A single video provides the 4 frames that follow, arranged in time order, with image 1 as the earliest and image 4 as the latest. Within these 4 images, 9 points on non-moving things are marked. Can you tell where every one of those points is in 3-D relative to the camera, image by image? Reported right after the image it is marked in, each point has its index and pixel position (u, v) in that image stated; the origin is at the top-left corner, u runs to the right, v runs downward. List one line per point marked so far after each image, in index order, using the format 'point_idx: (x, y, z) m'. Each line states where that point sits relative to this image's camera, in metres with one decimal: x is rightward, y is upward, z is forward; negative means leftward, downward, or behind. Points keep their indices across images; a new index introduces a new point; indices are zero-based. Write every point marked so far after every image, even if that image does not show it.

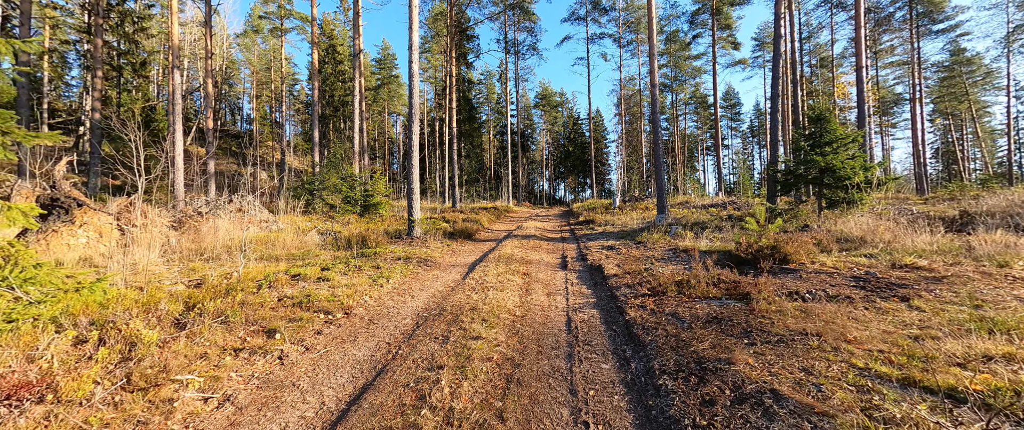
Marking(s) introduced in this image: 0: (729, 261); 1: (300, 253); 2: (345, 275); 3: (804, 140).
0: (+3.7, -0.8, +5.9) m
1: (-4.5, -0.8, +7.4) m
2: (-2.7, -1.0, +5.7) m
3: (+8.1, +2.1, +9.6) m
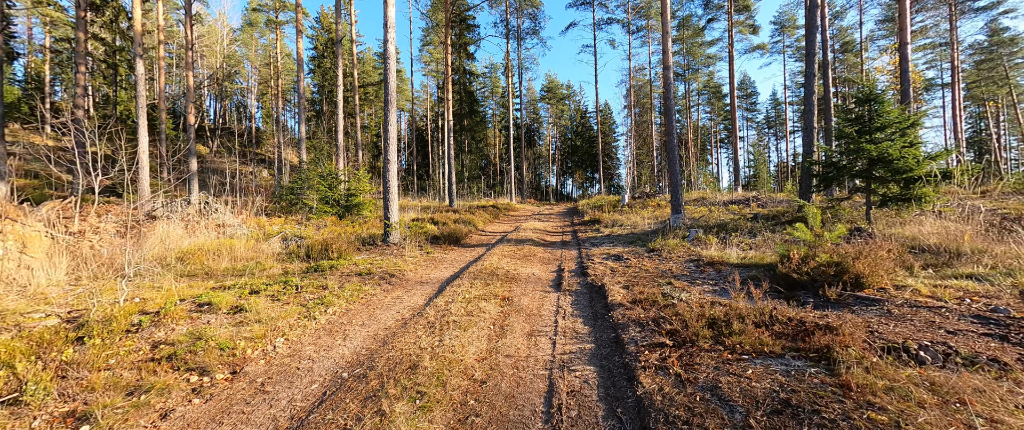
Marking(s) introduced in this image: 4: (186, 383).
0: (+3.4, -0.9, +4.4) m
1: (-4.8, -0.9, +6.2) m
2: (-3.0, -1.1, +4.4) m
3: (+7.8, +2.1, +8.1) m
4: (-2.6, -1.3, +2.8) m
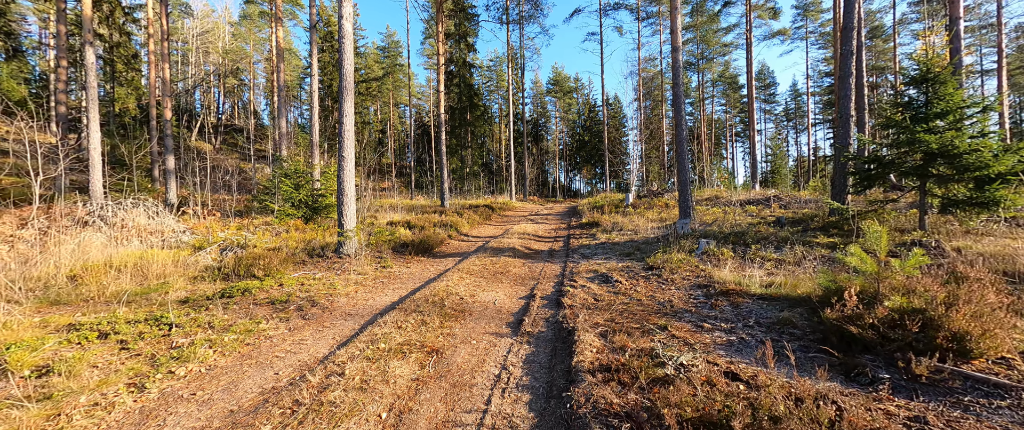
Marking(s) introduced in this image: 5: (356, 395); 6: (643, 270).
0: (+2.7, -1.1, +3.1) m
1: (-5.4, -1.1, +5.1) m
2: (-3.7, -1.3, +3.2) m
3: (+7.3, +2.0, +6.5) m
4: (-3.3, -1.5, +1.6) m
5: (-1.2, -1.3, +2.6) m
6: (+2.2, -0.9, +5.8) m
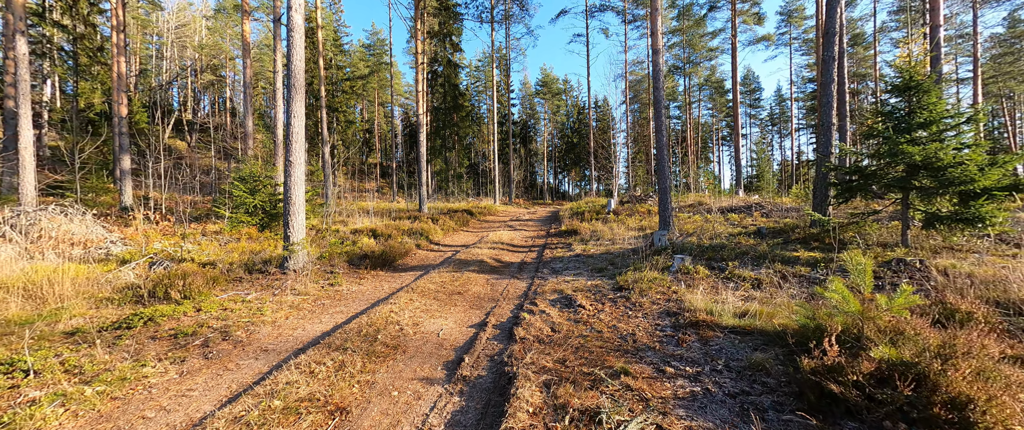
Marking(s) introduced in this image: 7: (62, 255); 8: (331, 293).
0: (+2.1, -1.3, +2.6) m
1: (-6.0, -1.3, +4.4) m
2: (-4.3, -1.5, +2.6) m
3: (+6.6, +1.7, +6.2) m
4: (-3.8, -1.7, +0.9) m
5: (-1.8, -1.6, +2.1) m
6: (+1.5, -1.2, +5.3) m
7: (-8.5, -0.8, +6.6) m
8: (-3.0, -1.3, +5.8) m
